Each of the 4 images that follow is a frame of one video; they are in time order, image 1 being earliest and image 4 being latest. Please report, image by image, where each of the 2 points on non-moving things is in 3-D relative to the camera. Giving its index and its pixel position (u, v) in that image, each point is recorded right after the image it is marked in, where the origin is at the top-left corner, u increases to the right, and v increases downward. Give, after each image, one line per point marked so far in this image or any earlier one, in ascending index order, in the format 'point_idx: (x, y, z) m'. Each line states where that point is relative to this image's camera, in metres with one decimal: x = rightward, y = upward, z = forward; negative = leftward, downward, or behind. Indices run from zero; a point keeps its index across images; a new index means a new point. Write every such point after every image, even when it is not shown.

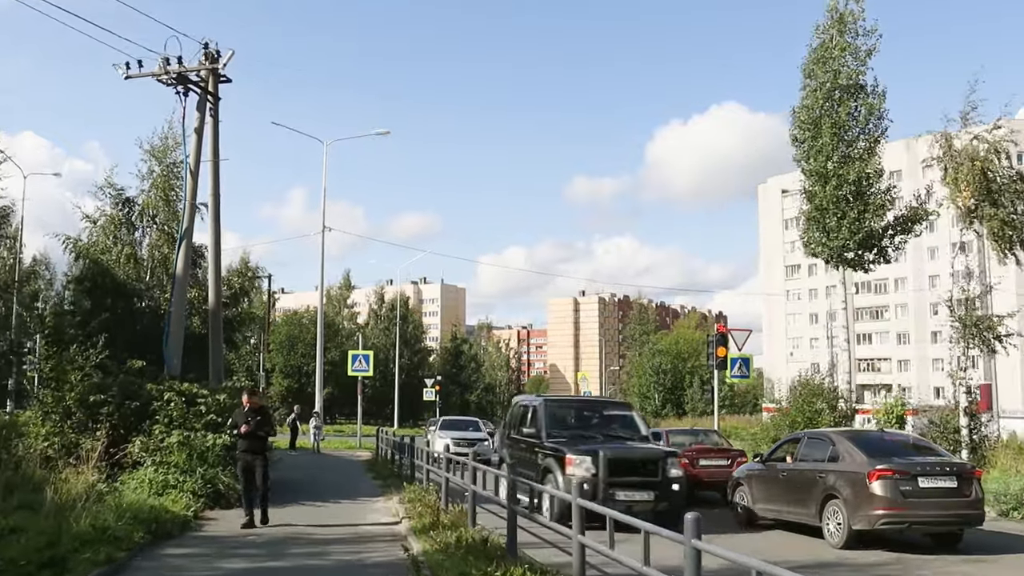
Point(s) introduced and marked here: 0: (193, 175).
0: (-6.0, +2.1, +17.2) m
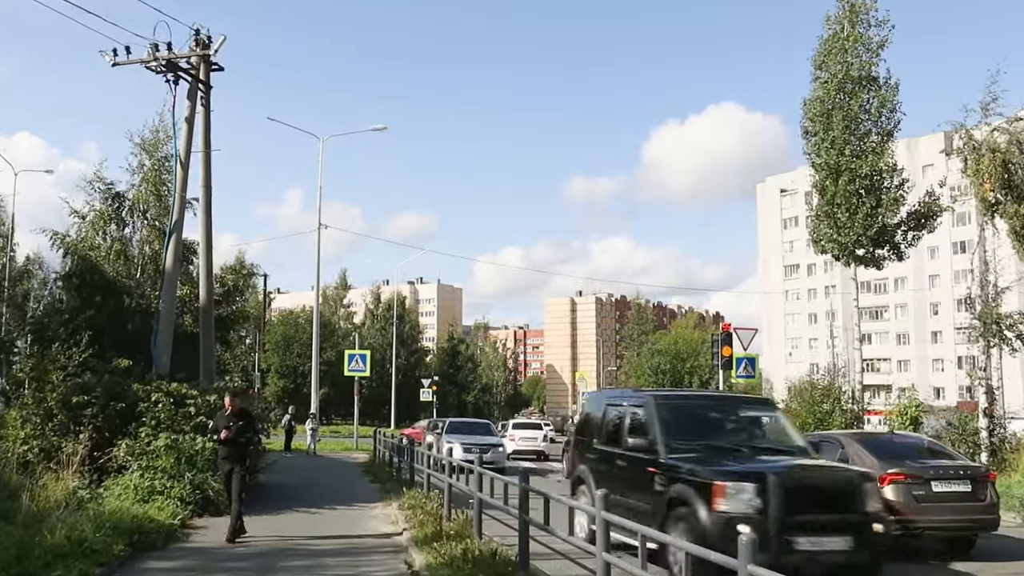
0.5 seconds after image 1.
0: (-5.9, +2.2, +16.5) m
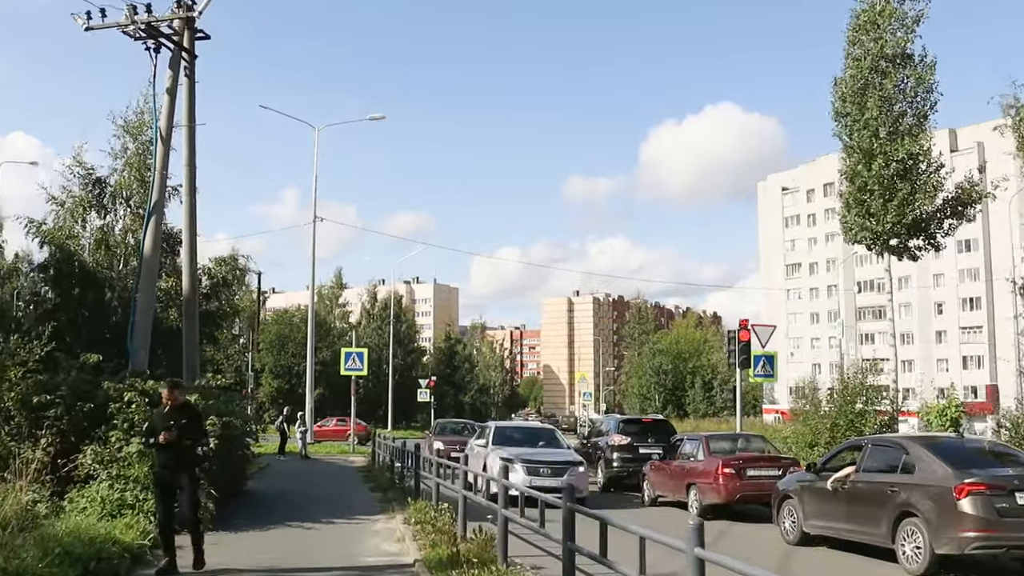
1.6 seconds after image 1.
0: (-5.7, +2.4, +15.0) m
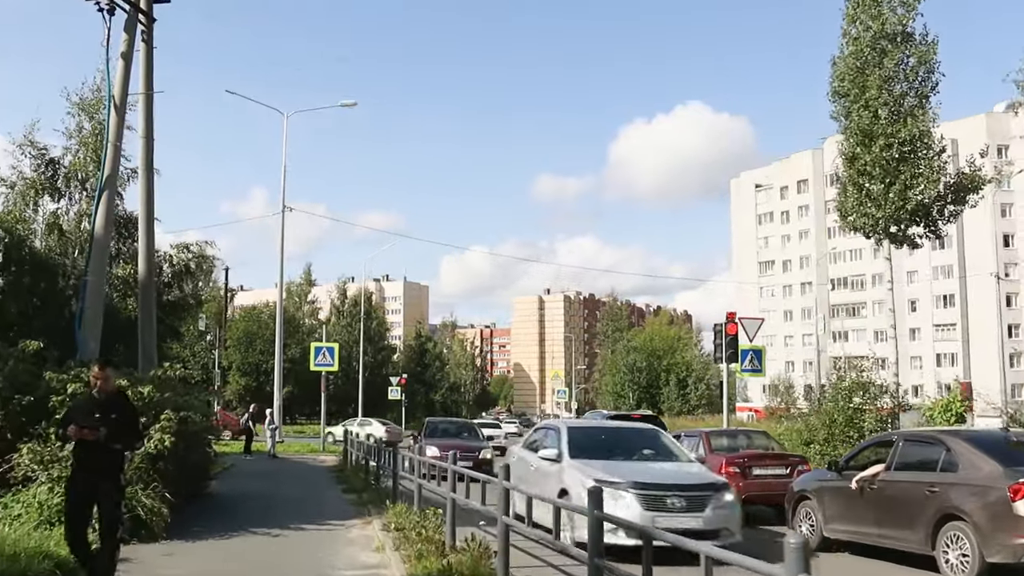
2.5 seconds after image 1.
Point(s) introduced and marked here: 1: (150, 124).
0: (-5.9, +2.6, +13.7) m
1: (-5.9, +2.7, +14.9) m
